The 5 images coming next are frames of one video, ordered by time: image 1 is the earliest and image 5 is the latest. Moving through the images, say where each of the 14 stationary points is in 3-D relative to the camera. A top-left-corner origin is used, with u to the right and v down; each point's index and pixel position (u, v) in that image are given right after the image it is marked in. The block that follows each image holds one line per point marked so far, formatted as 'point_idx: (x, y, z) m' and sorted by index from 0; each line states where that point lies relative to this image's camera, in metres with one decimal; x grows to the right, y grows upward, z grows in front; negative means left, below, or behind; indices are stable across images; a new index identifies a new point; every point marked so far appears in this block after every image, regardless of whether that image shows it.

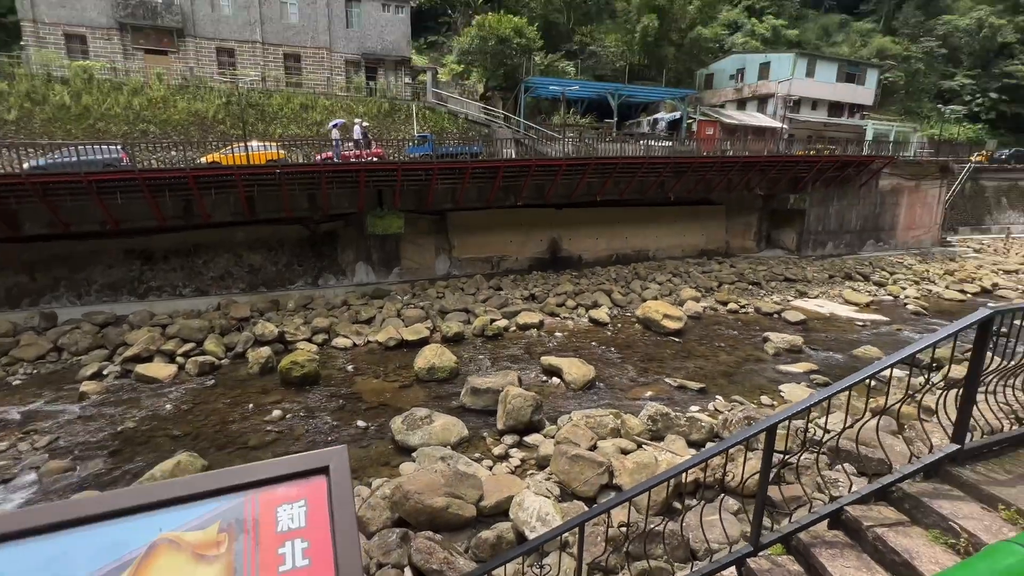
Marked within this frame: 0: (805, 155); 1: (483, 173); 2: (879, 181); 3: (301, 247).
0: (+7.5, +3.4, +13.9) m
1: (-0.6, +2.5, +11.5) m
2: (+10.8, +3.2, +16.0) m
3: (-4.5, +0.9, +11.4) m
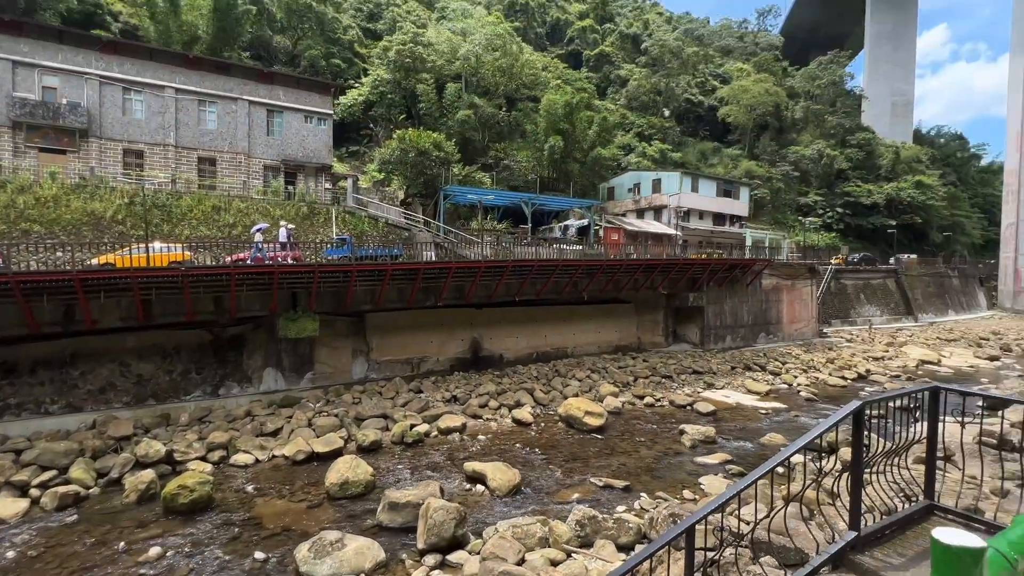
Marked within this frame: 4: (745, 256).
0: (+5.3, +0.9, +15.3) m
1: (-2.4, +0.3, +11.5) m
2: (+8.3, +0.3, +17.7) m
3: (-6.1, -1.3, +10.6) m
4: (+7.1, +1.0, +16.3) m
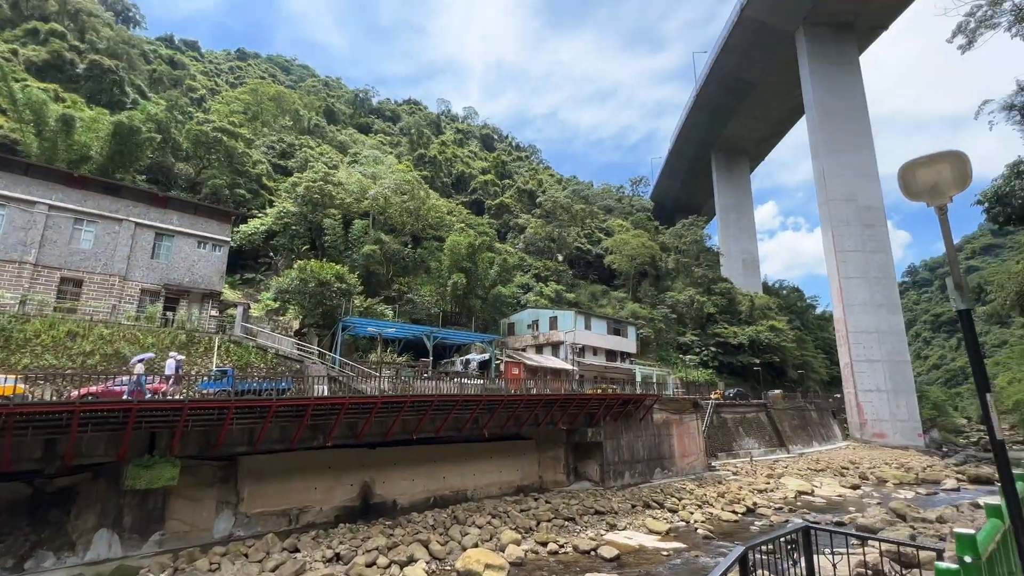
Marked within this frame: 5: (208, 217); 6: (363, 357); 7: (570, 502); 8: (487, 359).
0: (+2.5, -3.1, +15.7) m
1: (-4.4, -2.5, +10.6) m
2: (+4.9, -4.4, +18.4) m
3: (-8.0, -3.6, +8.7) m
4: (+4.0, -3.3, +17.0) m
5: (-11.3, +2.6, +19.9) m
6: (-5.5, -2.5, +19.6) m
7: (+1.6, -5.9, +14.7) m
8: (-0.9, -2.6, +19.5) m
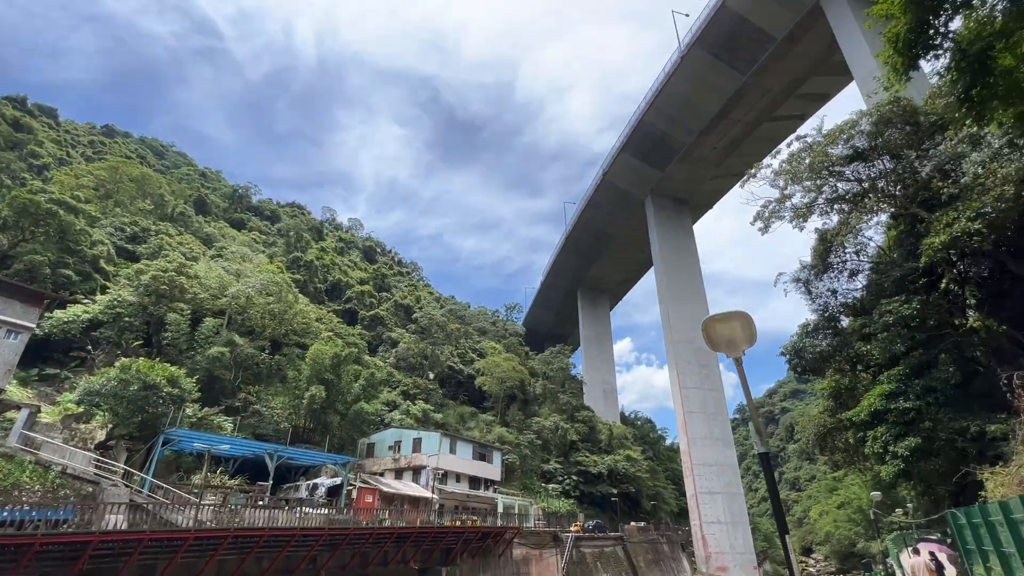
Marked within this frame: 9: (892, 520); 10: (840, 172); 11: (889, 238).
0: (-1.6, -6.5, +14.6) m
1: (-7.0, -4.1, +8.4) m
2: (+0.1, -8.6, +17.5) m
3: (-10.0, -4.4, +5.6) m
4: (-0.4, -7.1, +16.2) m
5: (-15.6, -0.3, +16.9) m
6: (-10.1, -5.9, +16.7) m
7: (-2.3, -8.9, +12.9) m
8: (-5.7, -6.4, +17.7) m
9: (+12.2, -7.5, +17.1) m
10: (+7.9, +2.7, +12.9) m
11: (+9.1, +1.2, +12.9) m
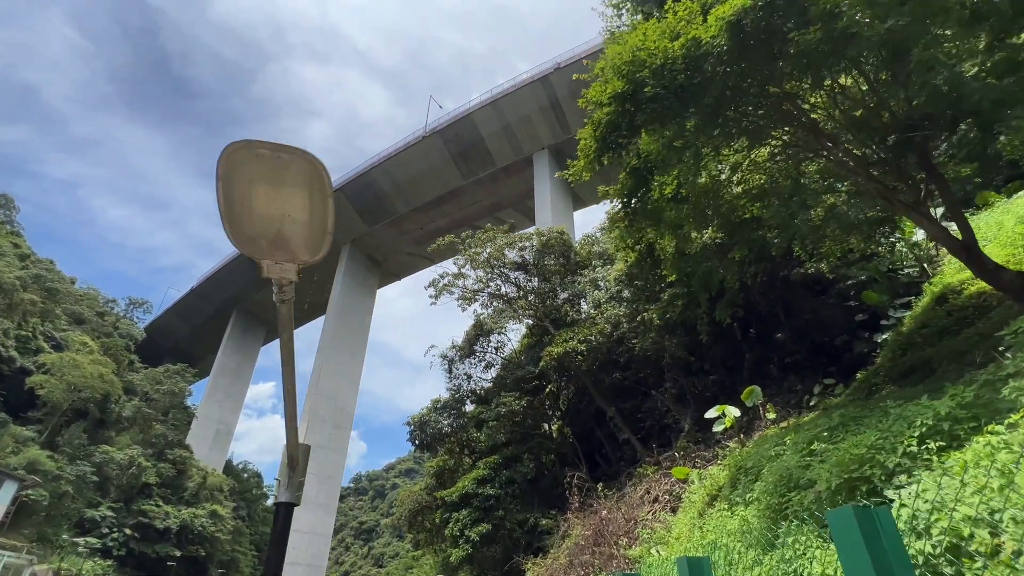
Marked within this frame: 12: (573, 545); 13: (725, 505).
0: (-11.2, -5.0, +8.9) m
1: (-11.3, -0.8, +1.4) m
2: (-12.1, -7.5, +11.8) m
3: (-12.2, -0.1, -2.6) m
4: (-11.4, -6.0, +10.7) m
5: (-21.6, +5.7, +4.7) m
6: (-18.8, -1.4, +6.3) m
7: (-11.5, -7.0, +6.6) m
8: (-16.1, -3.5, +9.3) m
9: (-2.2, -10.7, +18.0) m
10: (-0.2, +0.4, +14.2) m
11: (+0.3, -1.5, +14.6) m
12: (+0.9, -3.8, +7.9) m
13: (+2.1, -2.2, +5.4) m
